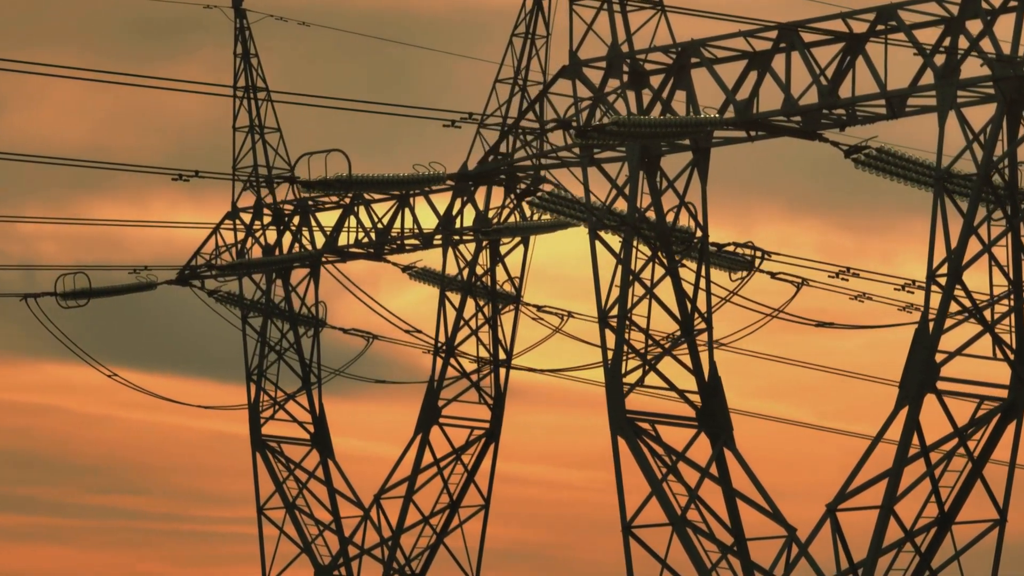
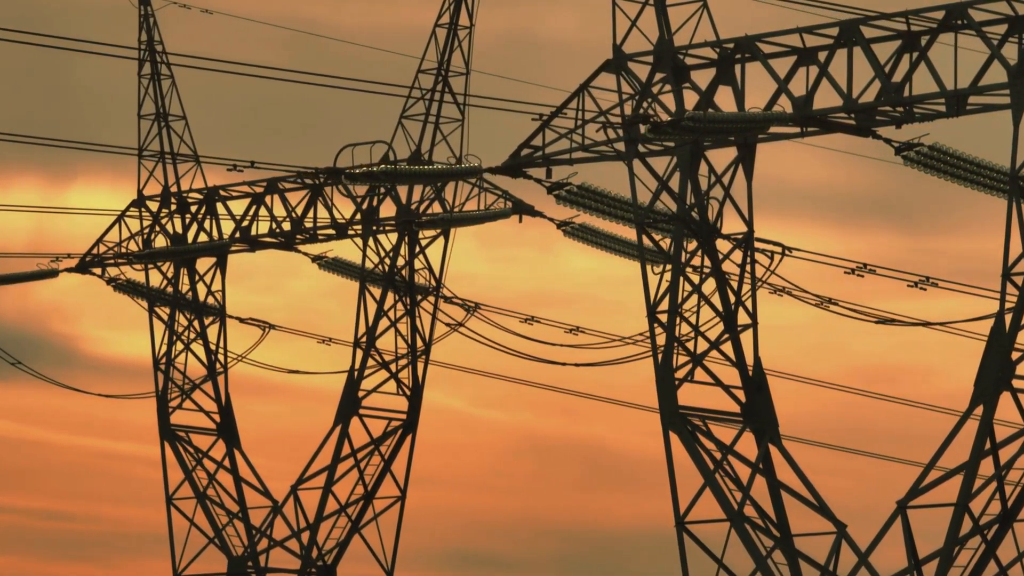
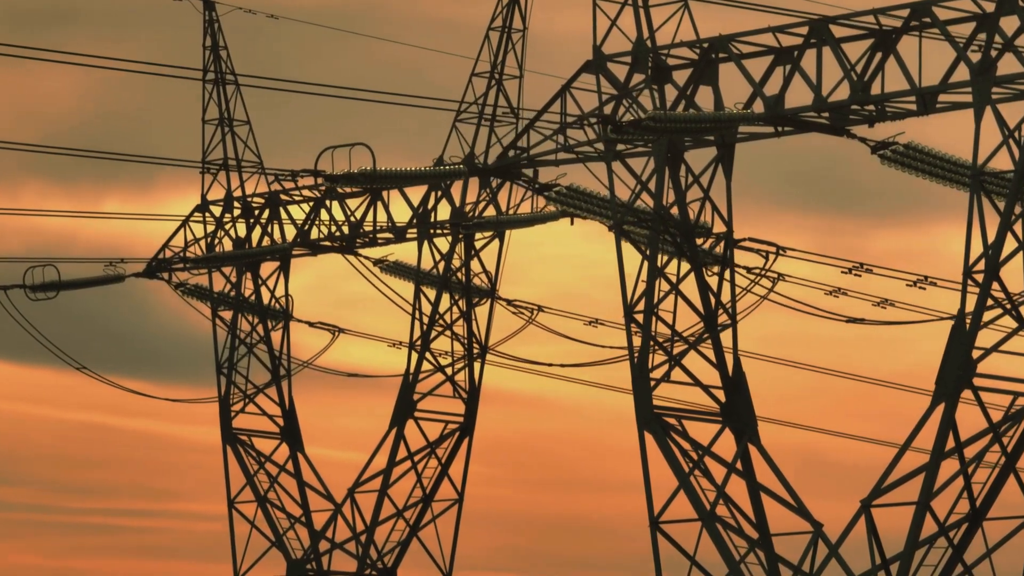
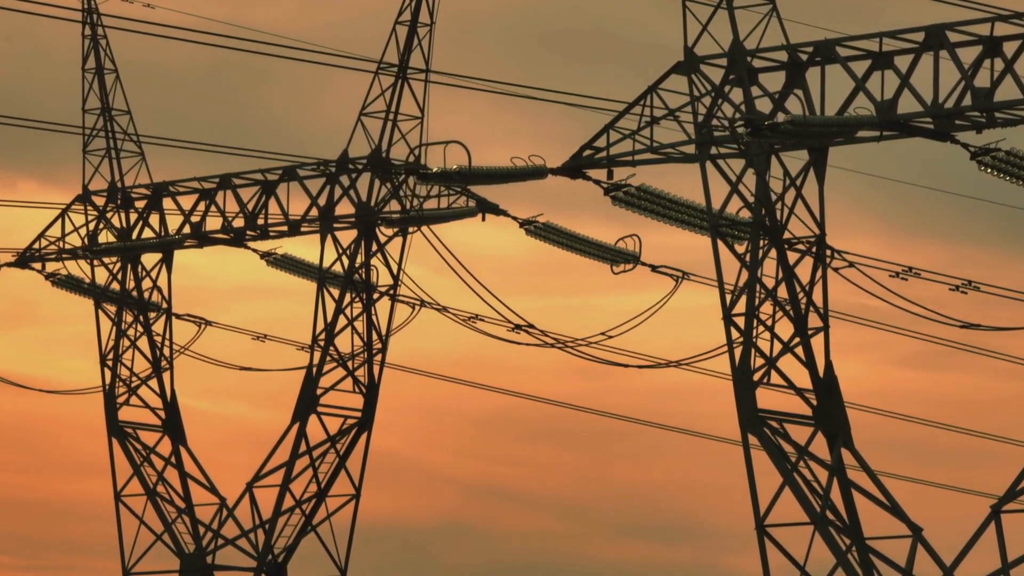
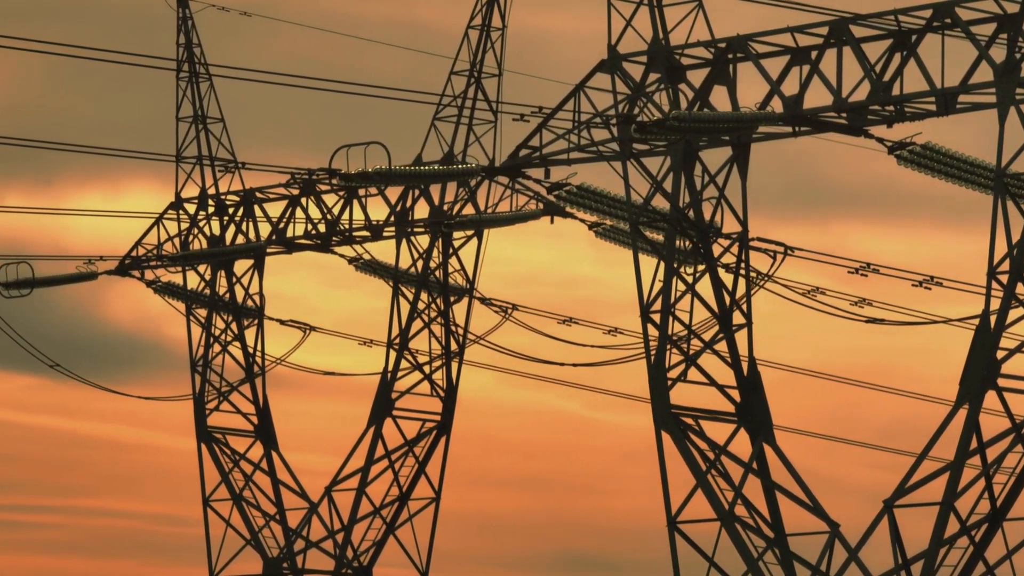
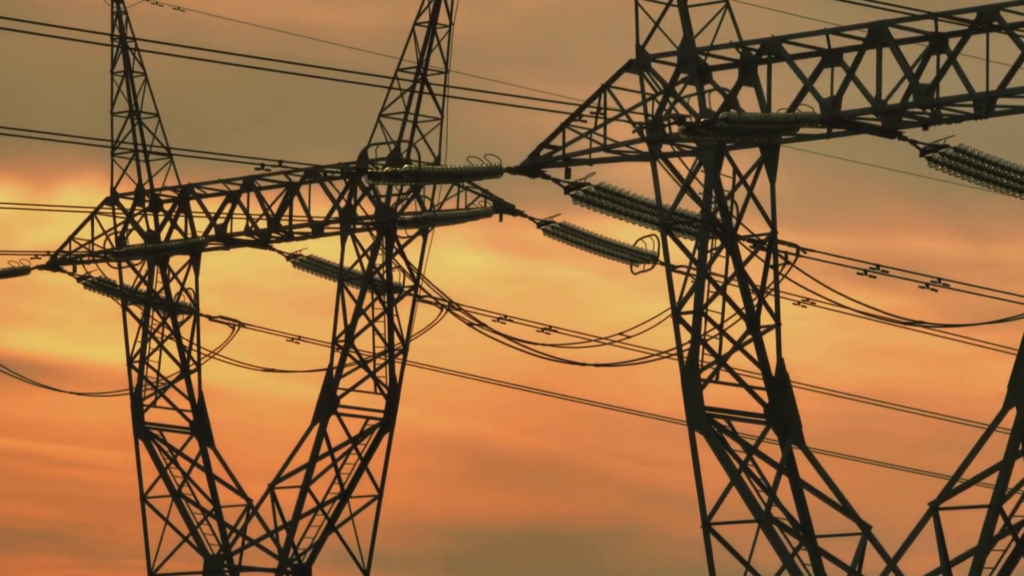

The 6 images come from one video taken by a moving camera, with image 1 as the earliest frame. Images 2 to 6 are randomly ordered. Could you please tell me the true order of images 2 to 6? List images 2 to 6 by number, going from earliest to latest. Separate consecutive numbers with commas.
3, 5, 2, 6, 4
